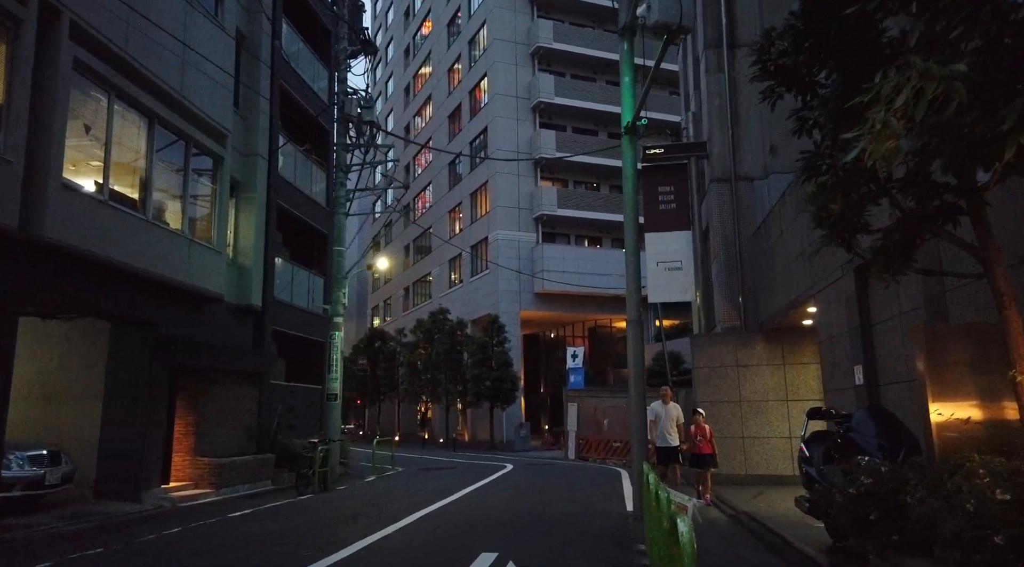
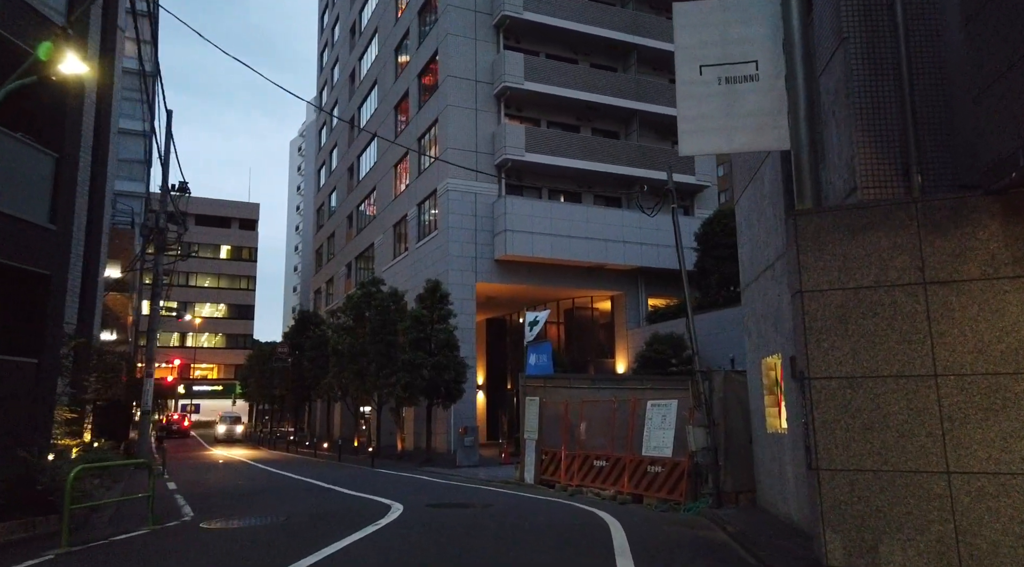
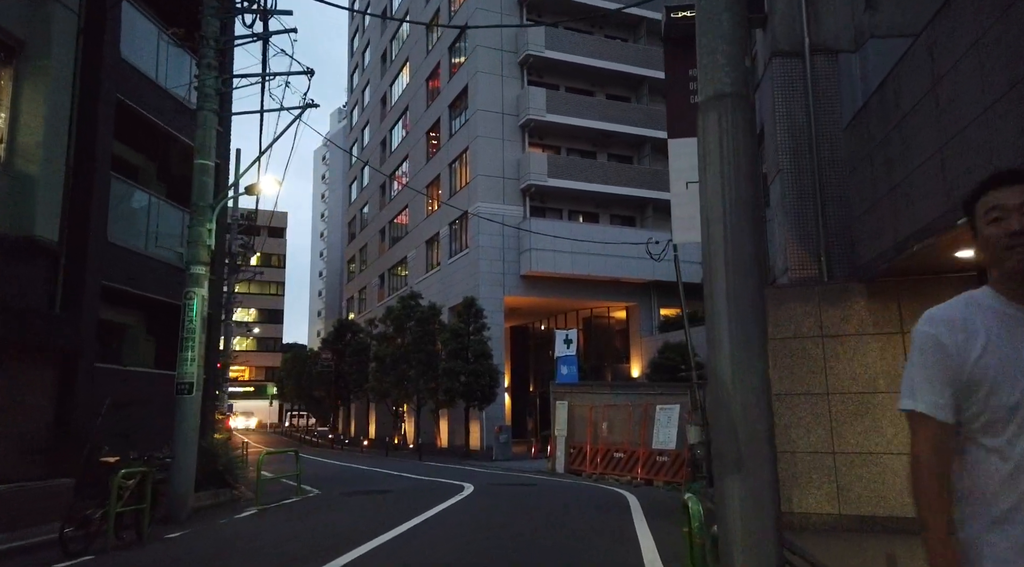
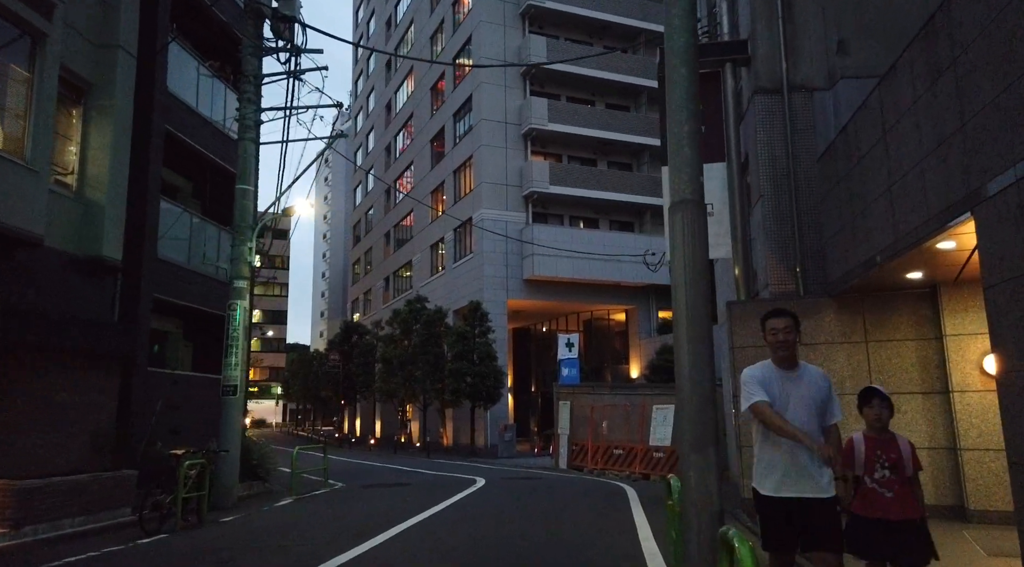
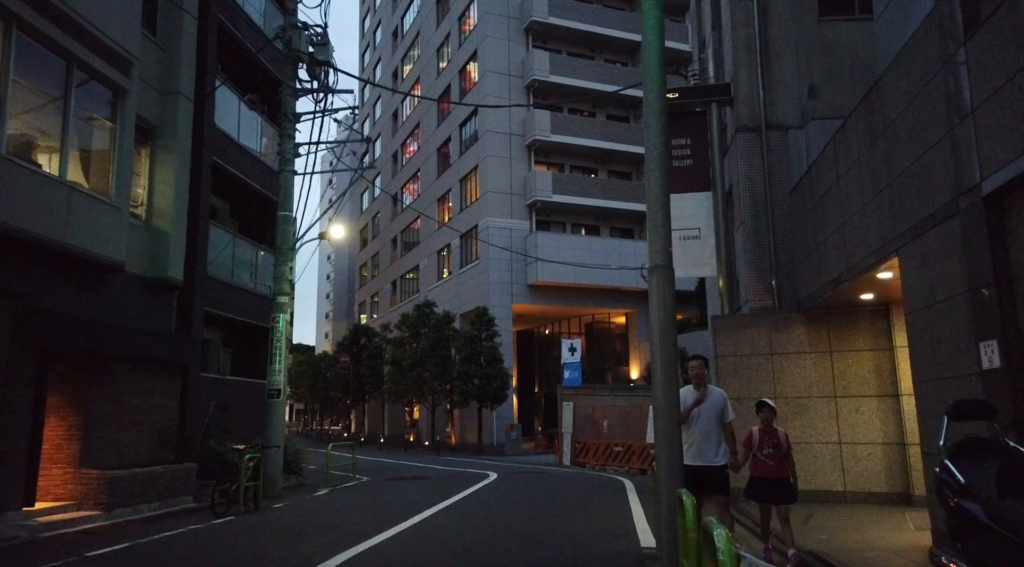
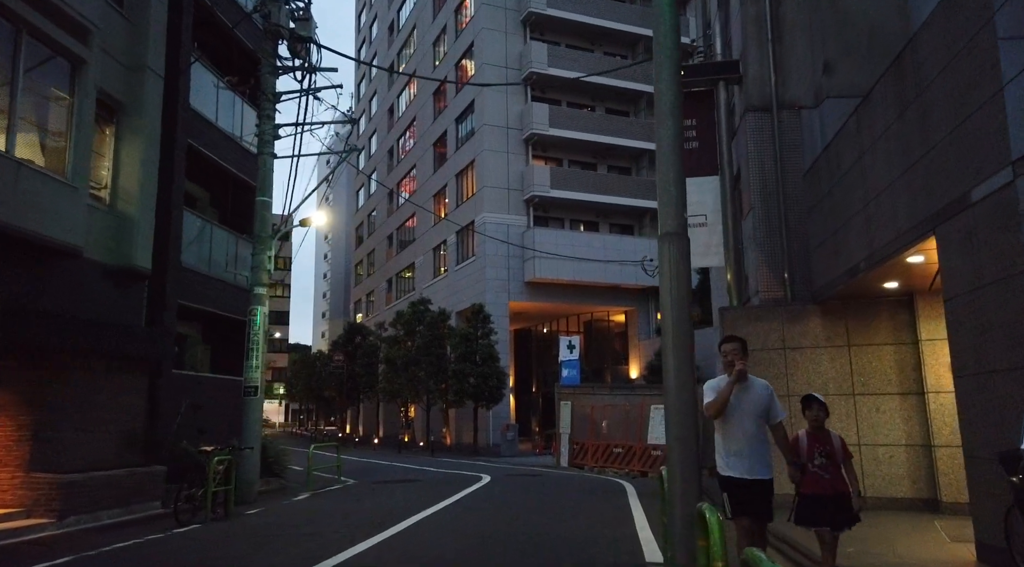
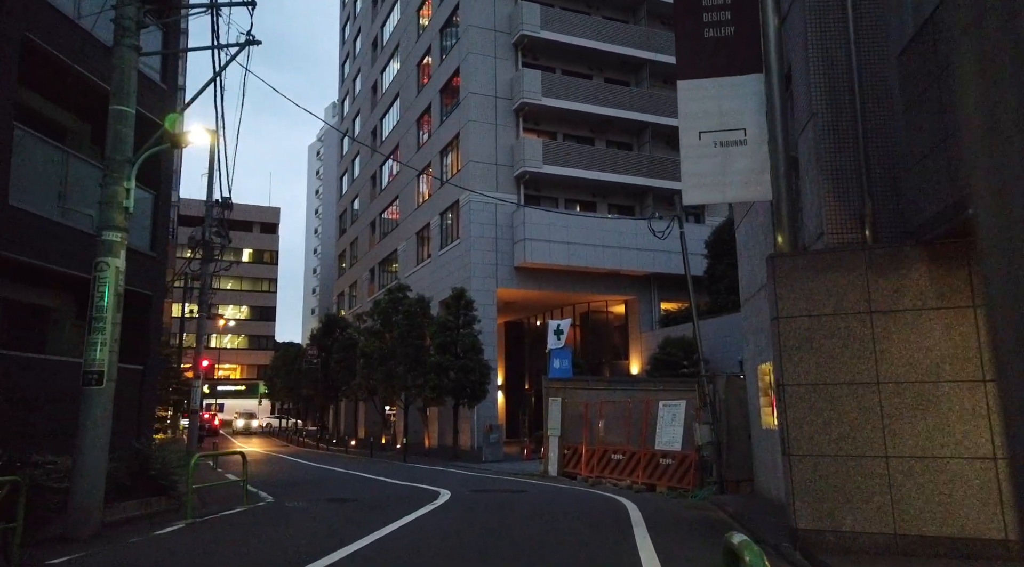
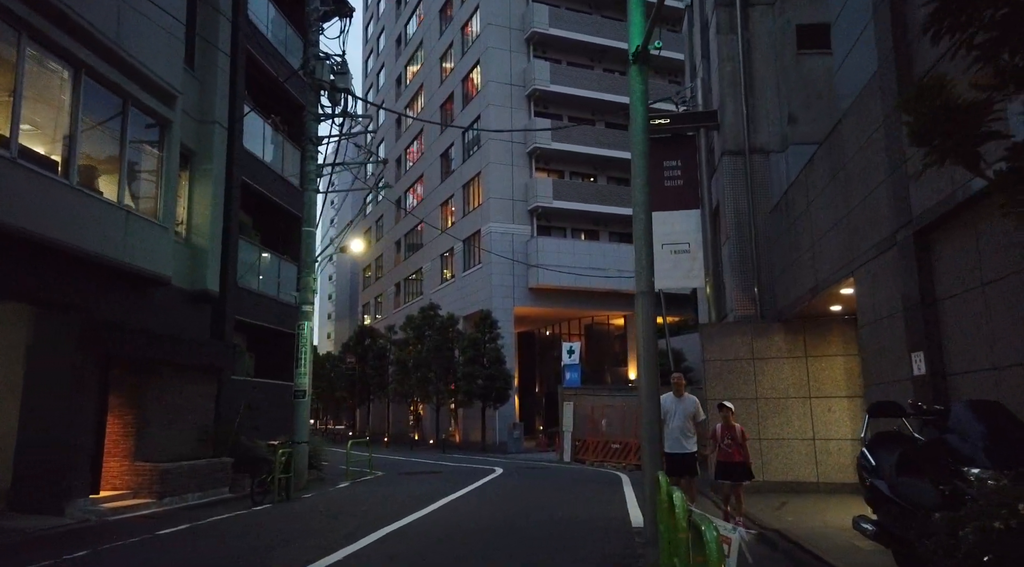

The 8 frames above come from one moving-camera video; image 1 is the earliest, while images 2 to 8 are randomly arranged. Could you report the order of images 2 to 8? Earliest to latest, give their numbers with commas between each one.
8, 5, 6, 4, 3, 7, 2
